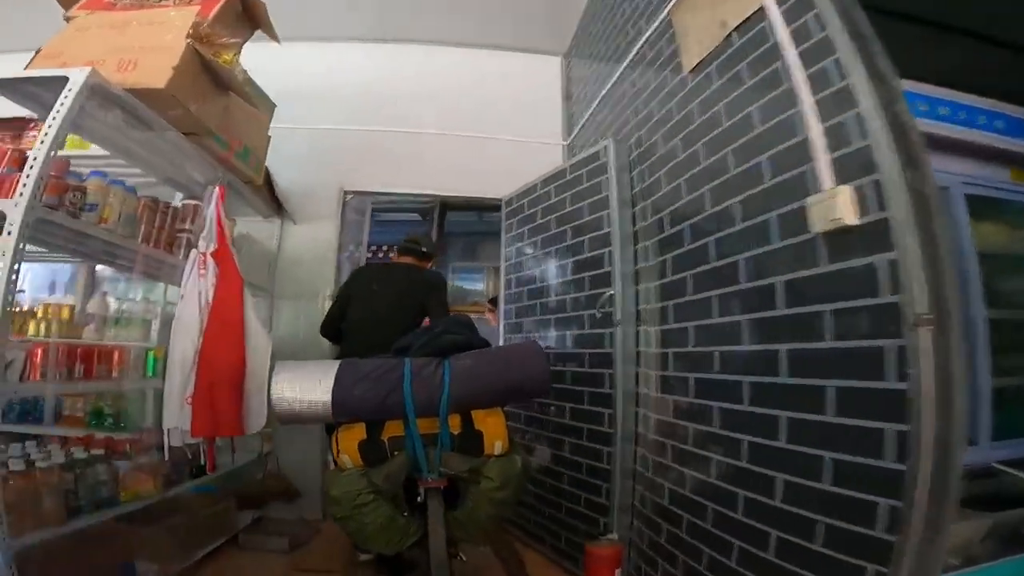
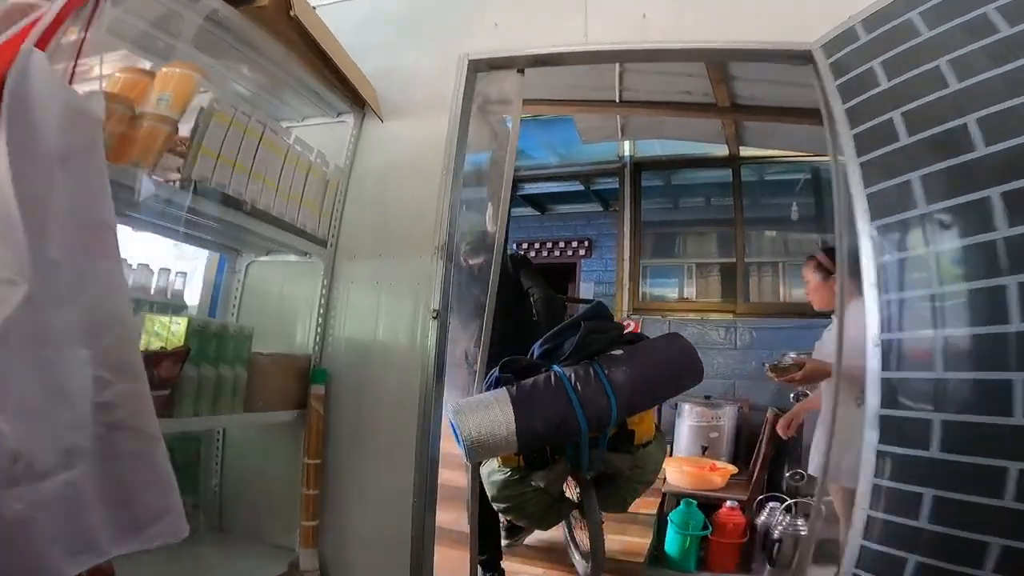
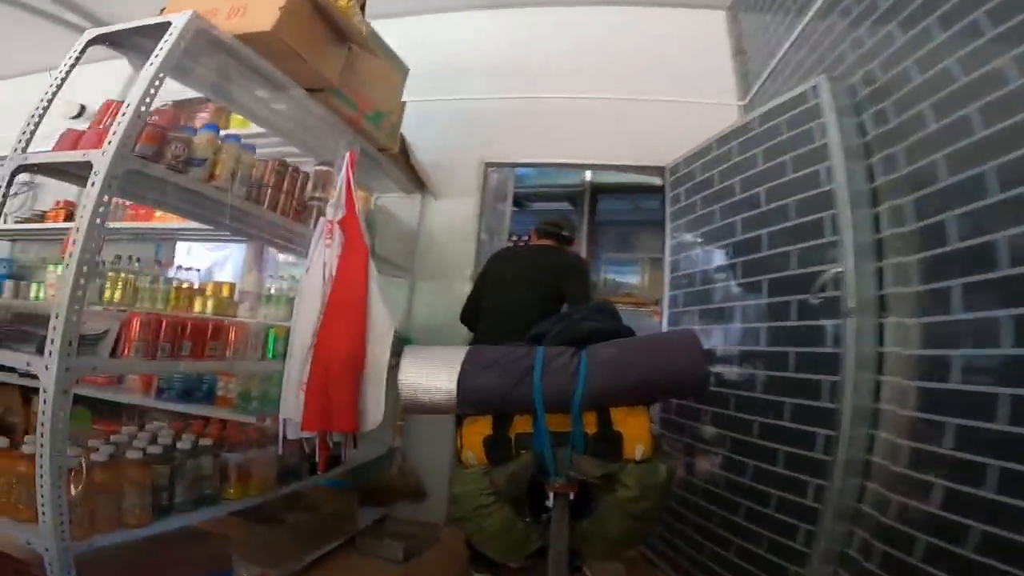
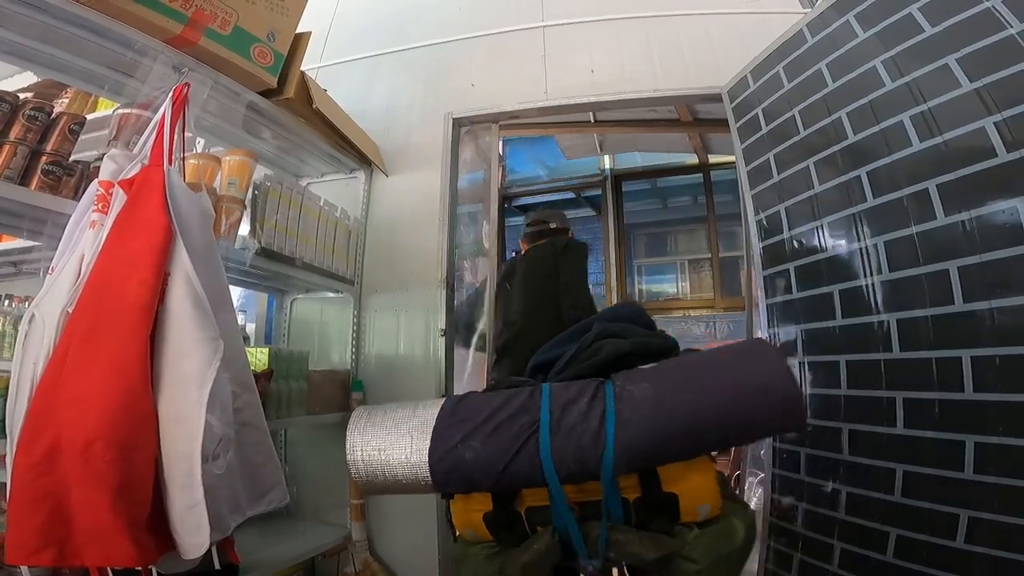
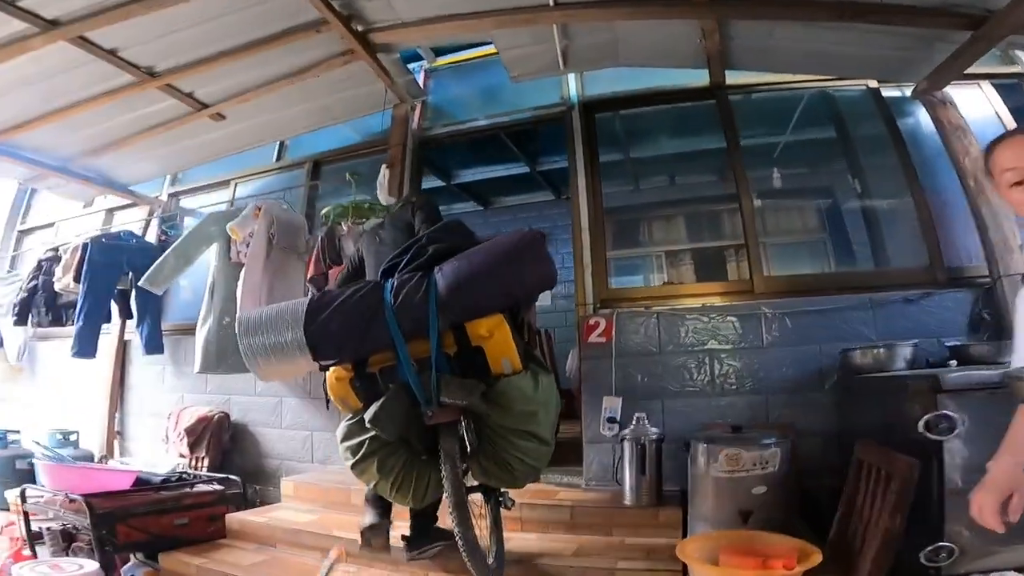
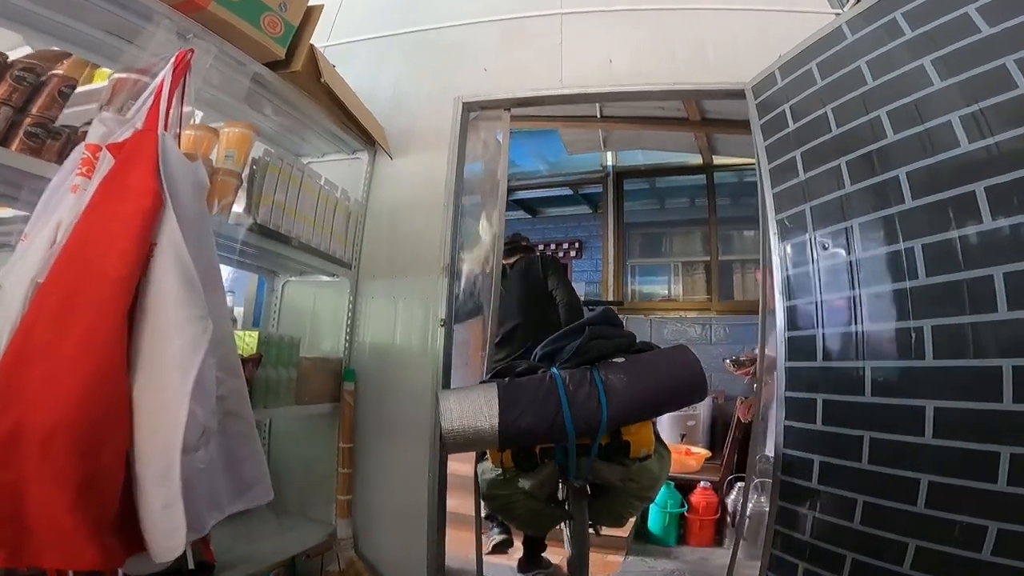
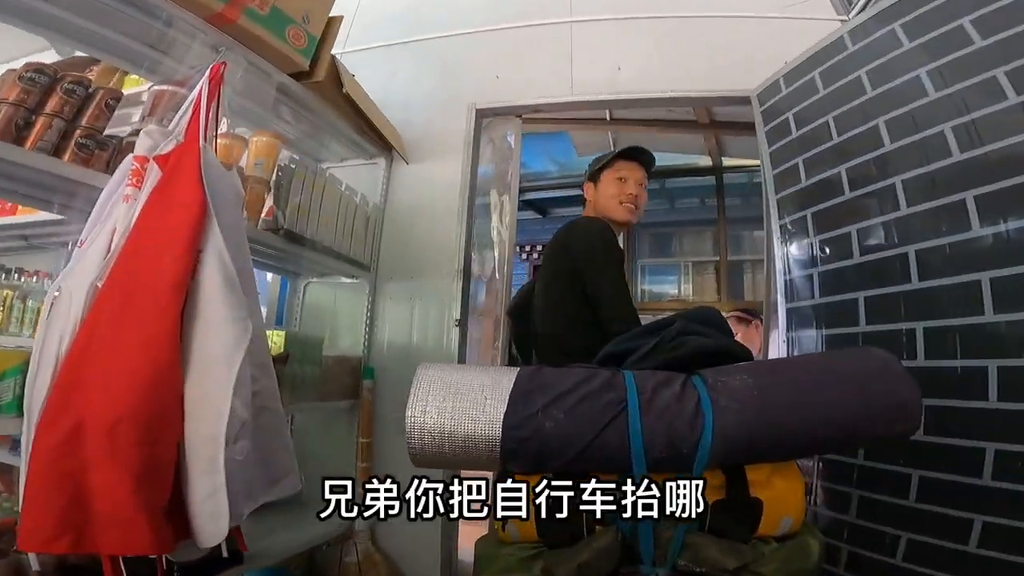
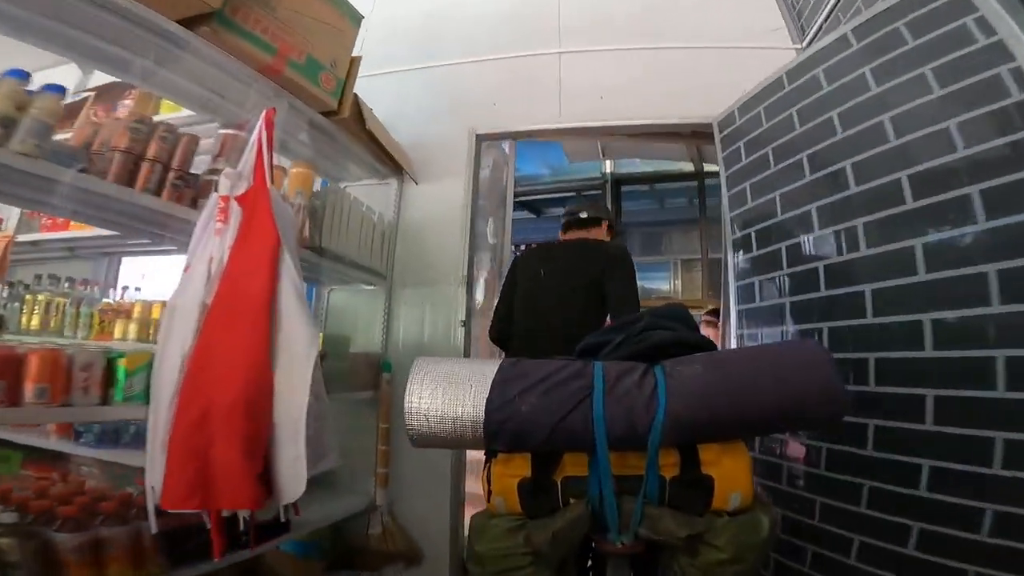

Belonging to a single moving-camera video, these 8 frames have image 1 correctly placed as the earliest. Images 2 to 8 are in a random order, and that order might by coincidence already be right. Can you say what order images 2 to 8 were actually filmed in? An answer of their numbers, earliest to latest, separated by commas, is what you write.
3, 8, 7, 4, 6, 2, 5
